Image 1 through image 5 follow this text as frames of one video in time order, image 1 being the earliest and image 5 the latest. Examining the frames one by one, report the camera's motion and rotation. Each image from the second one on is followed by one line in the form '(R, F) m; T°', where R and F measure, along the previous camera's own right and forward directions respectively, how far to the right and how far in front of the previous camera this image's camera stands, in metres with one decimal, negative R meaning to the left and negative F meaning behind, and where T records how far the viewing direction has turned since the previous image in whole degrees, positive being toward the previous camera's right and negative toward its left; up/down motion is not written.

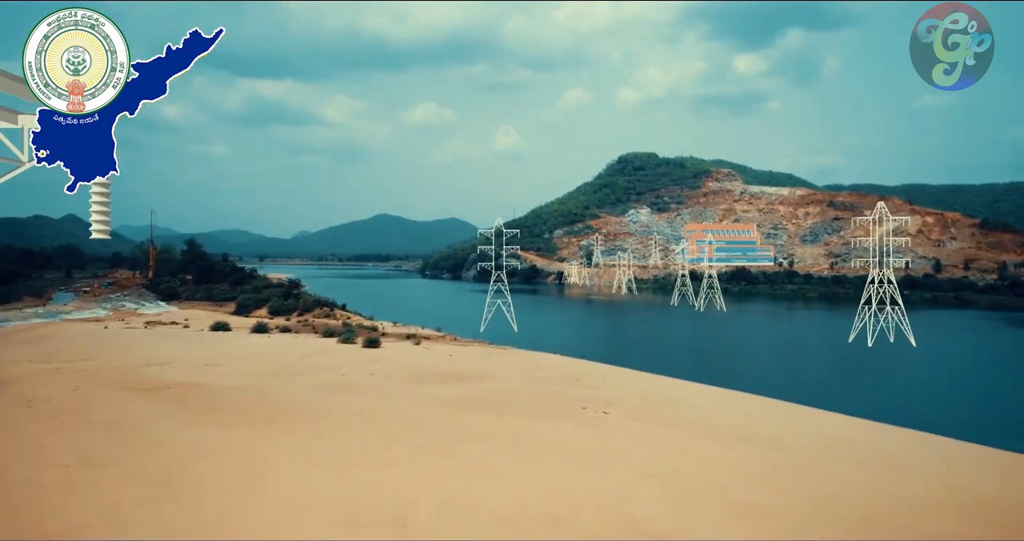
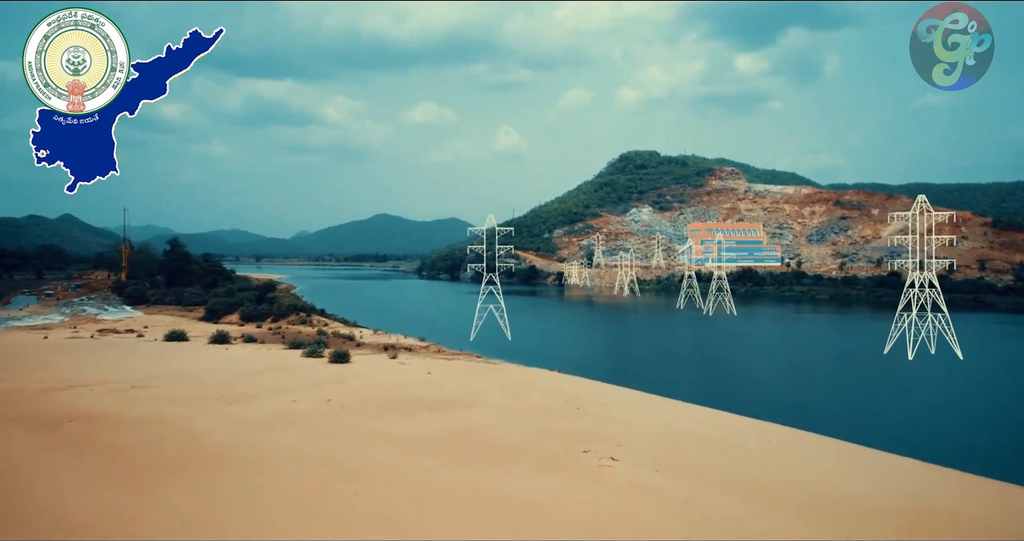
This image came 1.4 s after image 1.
(+0.1, +1.3) m; 0°
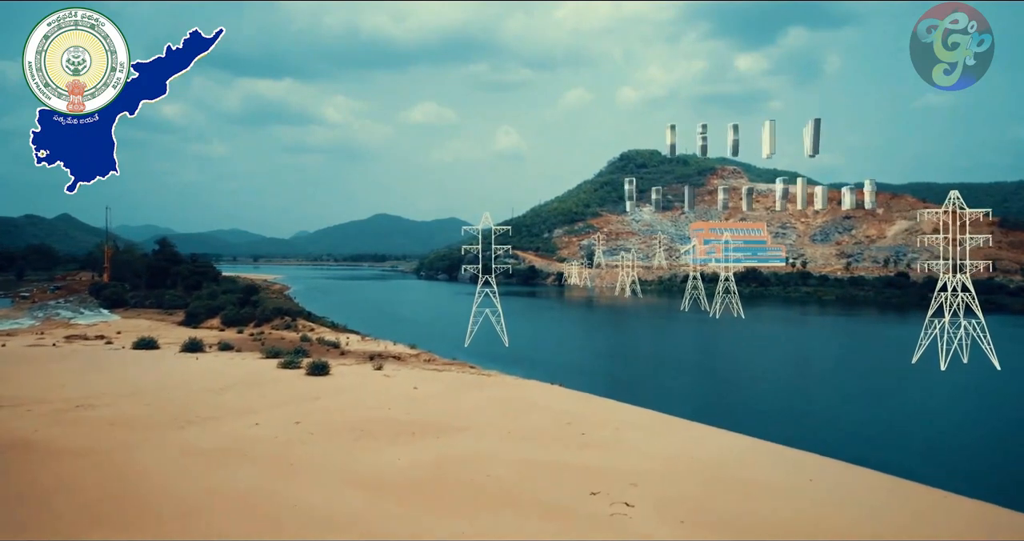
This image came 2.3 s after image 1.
(+0.1, +0.8) m; 0°
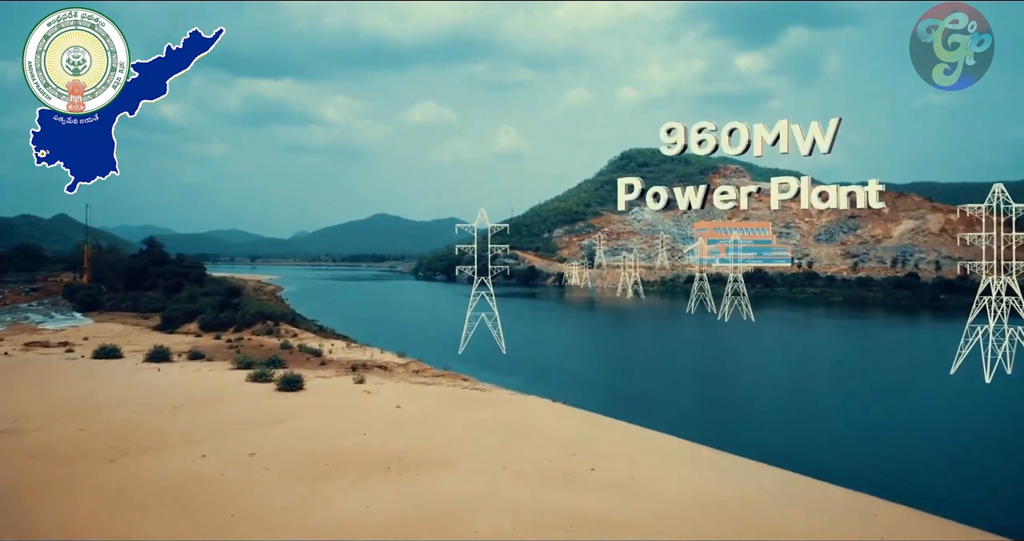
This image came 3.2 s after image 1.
(0.0, +0.9) m; 0°
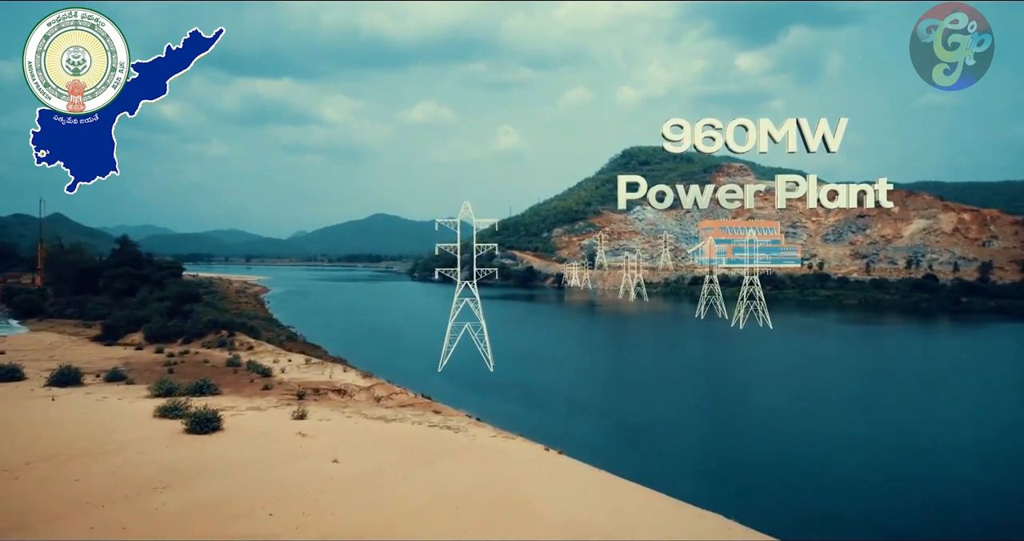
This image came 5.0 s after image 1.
(+0.2, +1.6) m; 0°
